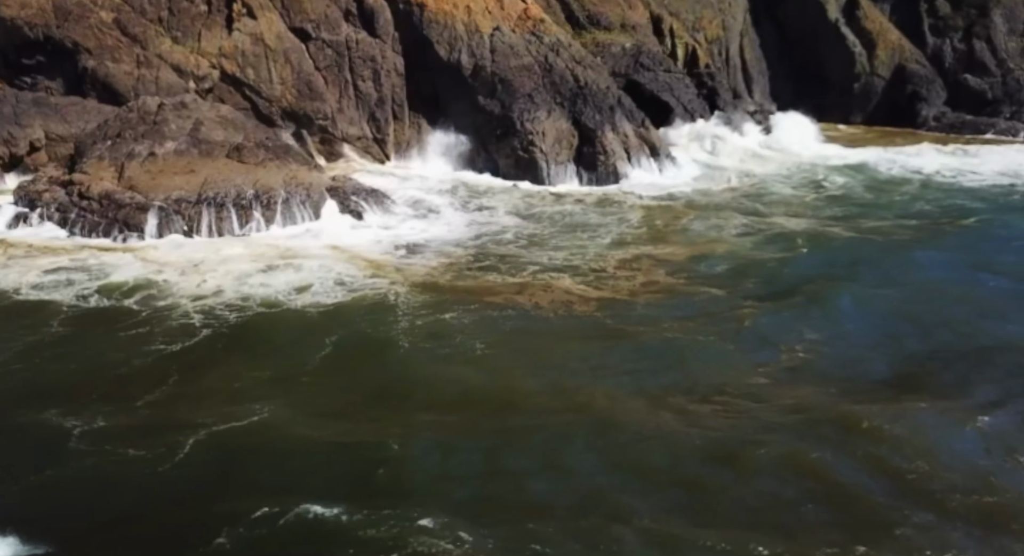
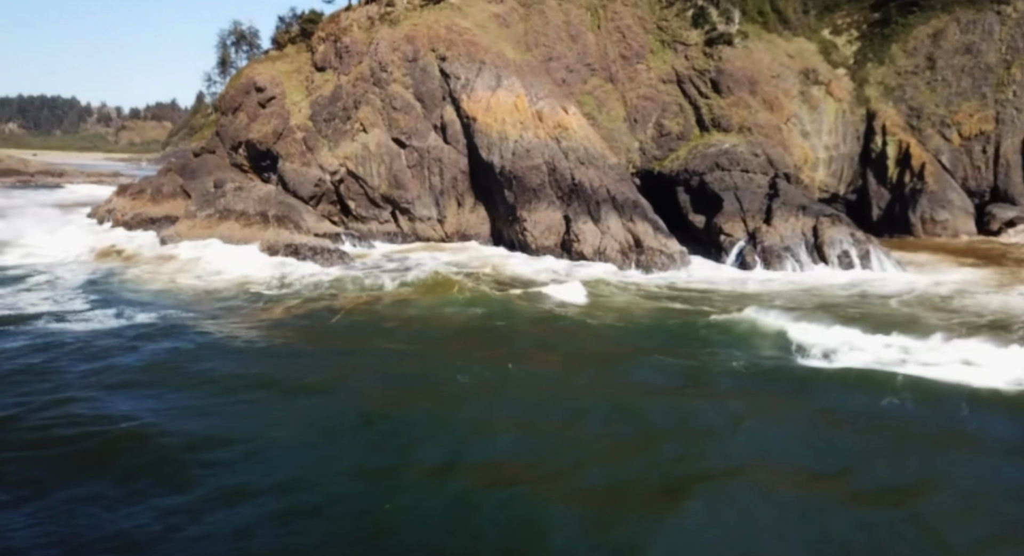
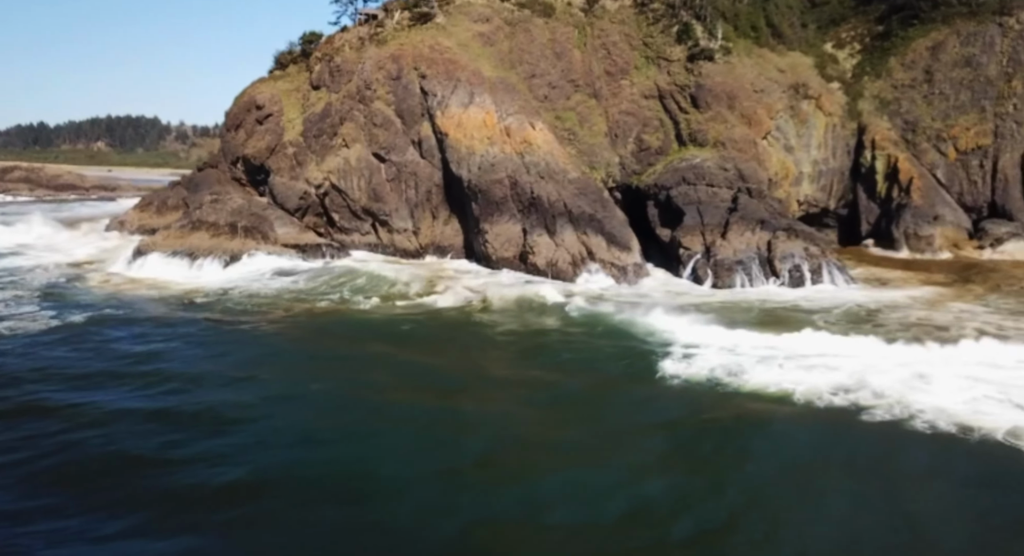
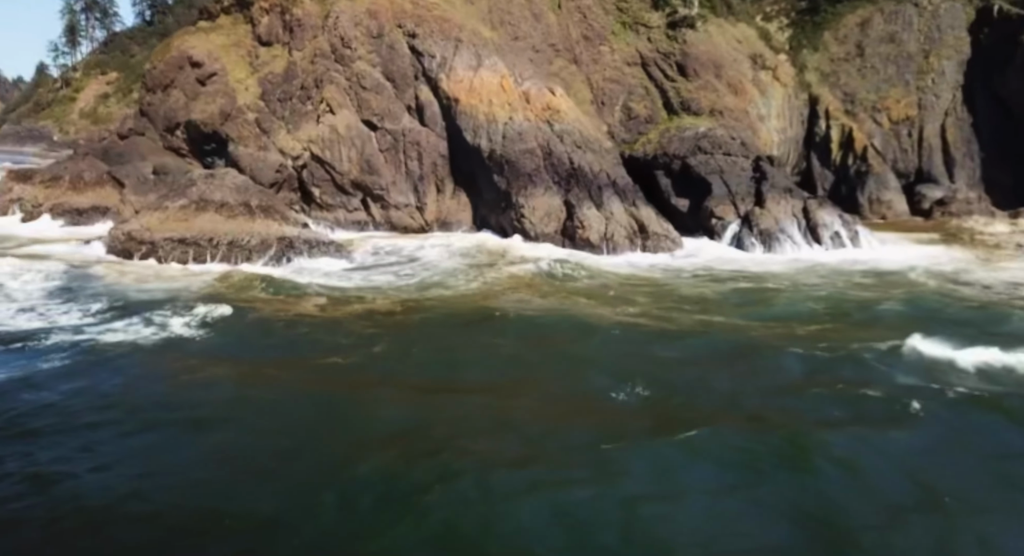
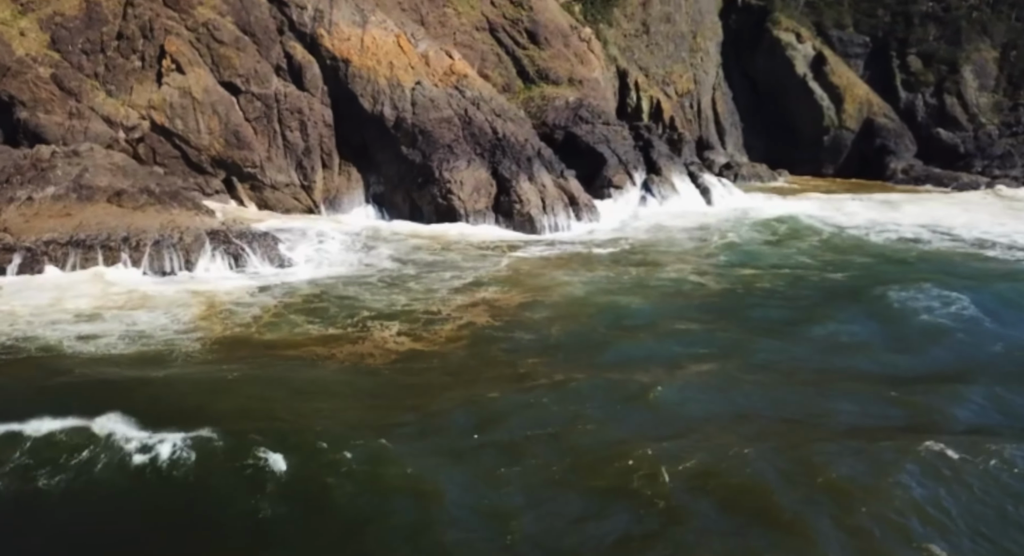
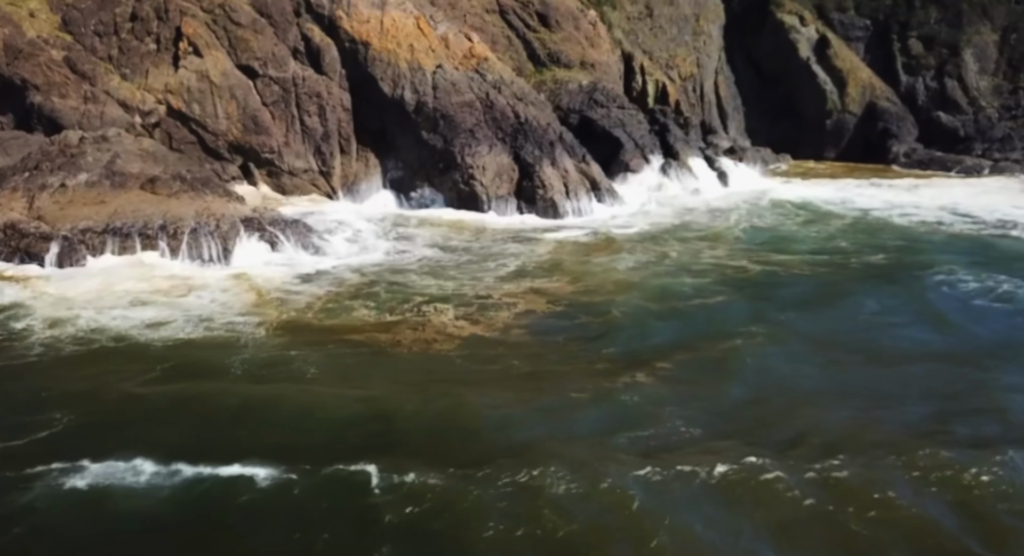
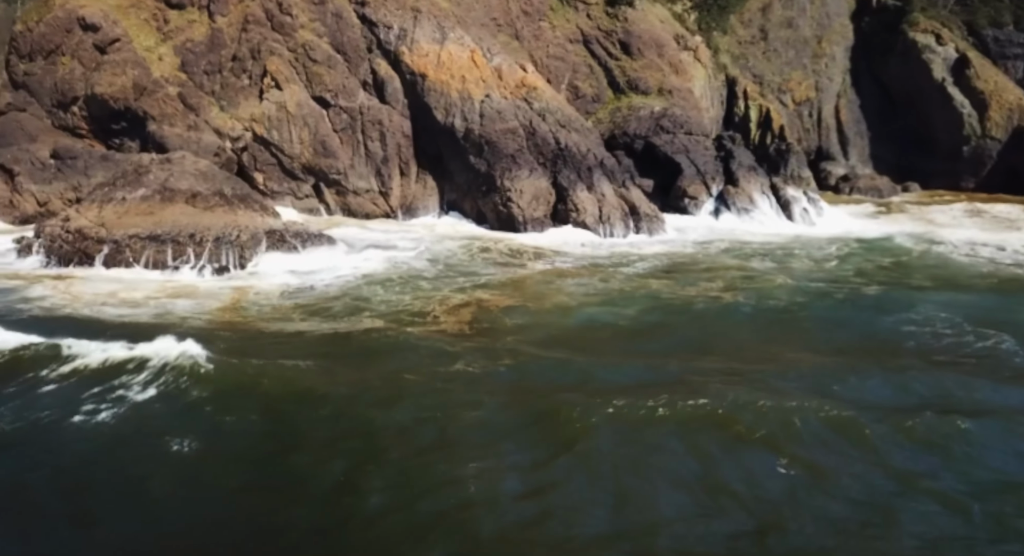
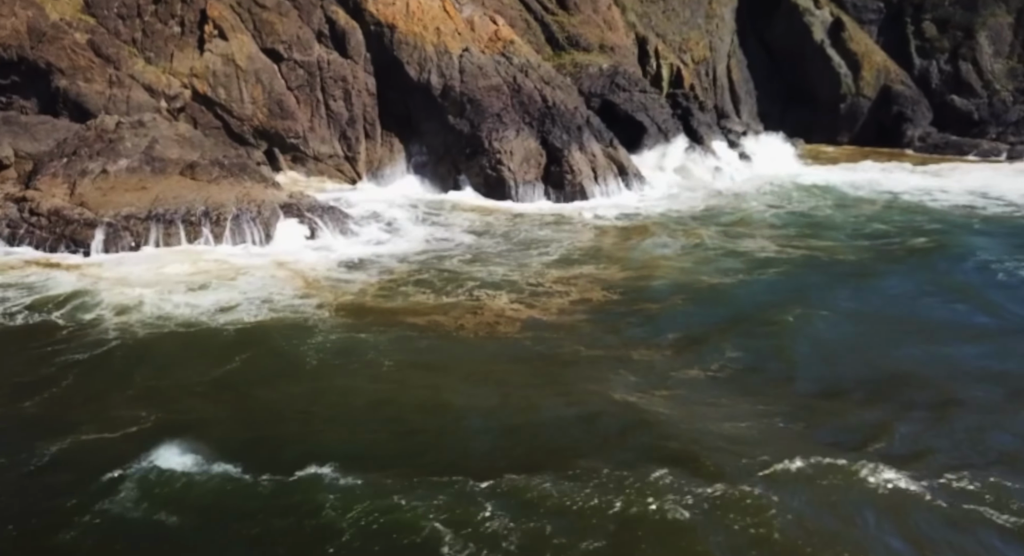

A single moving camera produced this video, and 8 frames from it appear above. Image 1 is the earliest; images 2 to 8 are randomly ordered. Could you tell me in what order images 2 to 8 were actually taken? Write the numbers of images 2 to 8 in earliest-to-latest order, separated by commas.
8, 6, 5, 7, 4, 2, 3
